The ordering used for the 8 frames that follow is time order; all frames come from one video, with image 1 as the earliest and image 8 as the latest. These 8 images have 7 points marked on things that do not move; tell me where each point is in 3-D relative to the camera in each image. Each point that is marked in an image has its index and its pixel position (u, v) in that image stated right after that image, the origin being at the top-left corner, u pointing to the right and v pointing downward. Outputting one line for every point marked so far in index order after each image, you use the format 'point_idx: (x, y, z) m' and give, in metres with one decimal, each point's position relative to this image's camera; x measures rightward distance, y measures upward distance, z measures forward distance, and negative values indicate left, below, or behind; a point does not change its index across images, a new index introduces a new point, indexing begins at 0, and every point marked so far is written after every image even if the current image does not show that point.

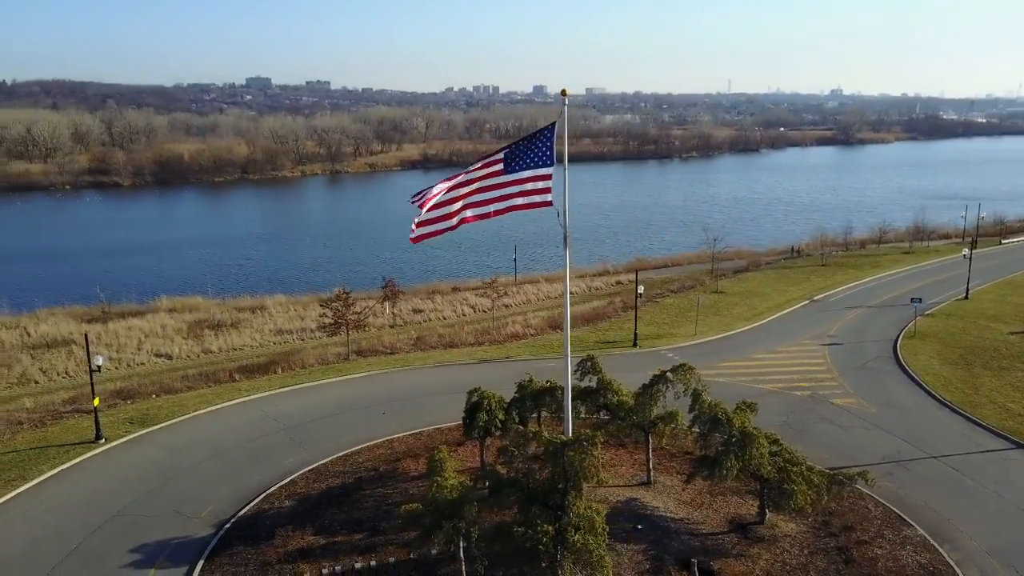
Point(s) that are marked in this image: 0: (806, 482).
0: (+4.1, -2.7, +11.5) m
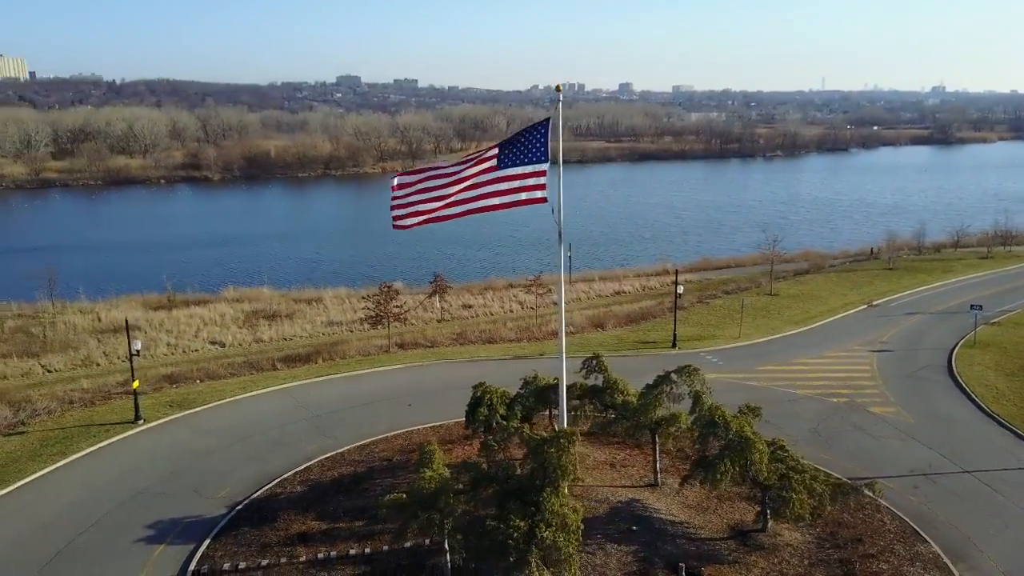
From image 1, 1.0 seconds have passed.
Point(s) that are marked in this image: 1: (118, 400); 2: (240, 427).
0: (+4.0, -2.7, +11.1) m
1: (-9.1, -2.6, +18.7) m
2: (-5.5, -2.8, +16.6) m
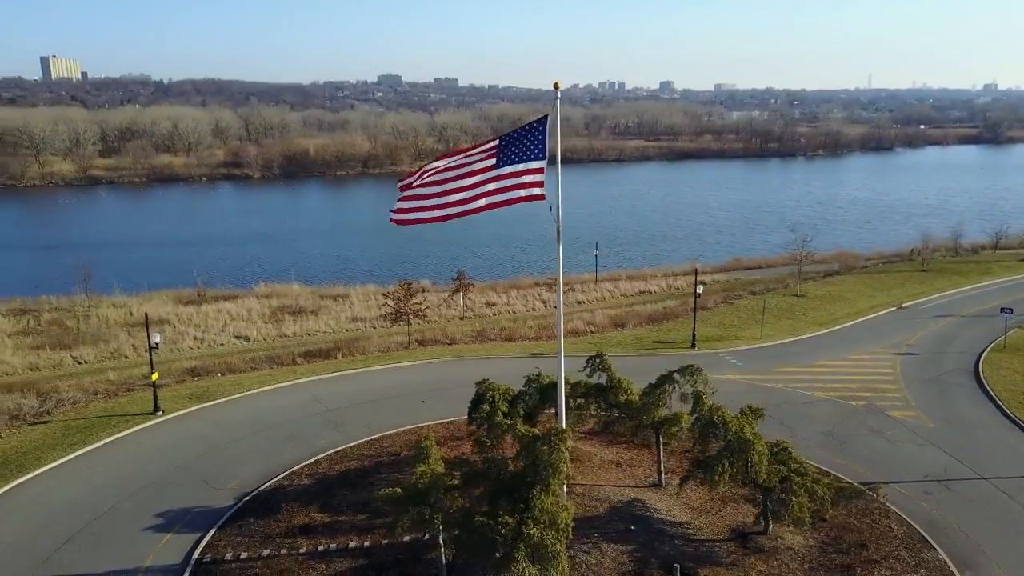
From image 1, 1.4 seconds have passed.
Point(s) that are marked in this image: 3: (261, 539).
0: (+3.9, -2.7, +11.0) m
1: (-8.8, -2.4, +19.1) m
2: (-5.3, -2.7, +16.9) m
3: (-3.6, -3.6, +11.9) m
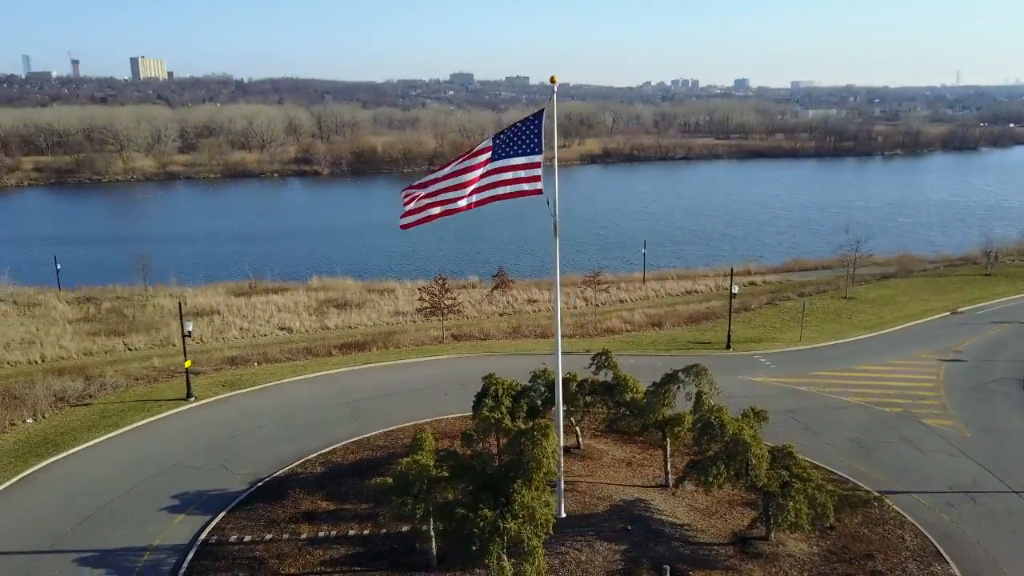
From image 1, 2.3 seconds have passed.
0: (+3.8, -2.7, +10.6) m
1: (-8.1, -2.2, +19.8) m
2: (-4.9, -2.6, +17.3) m
3: (-3.7, -3.5, +12.2) m
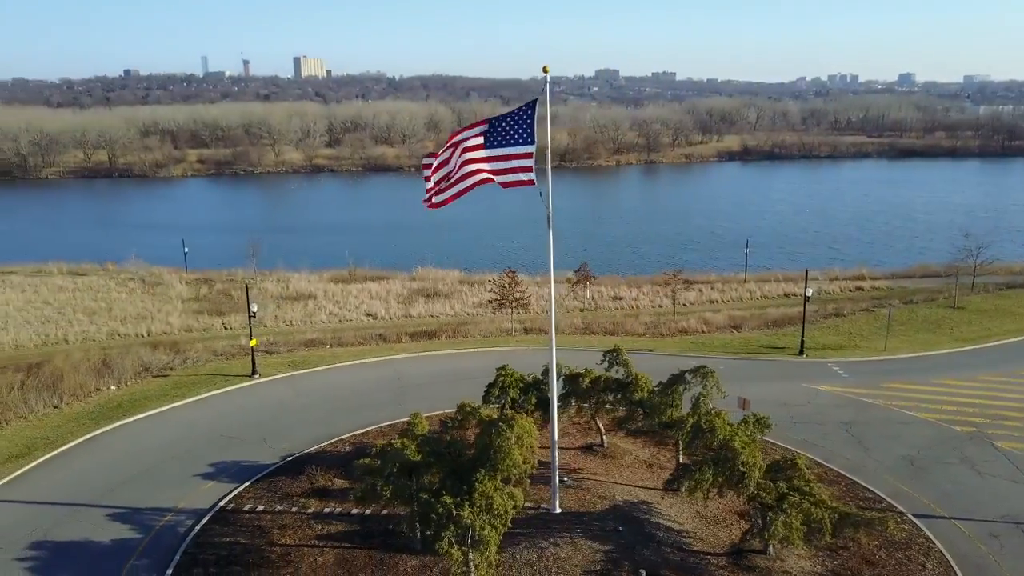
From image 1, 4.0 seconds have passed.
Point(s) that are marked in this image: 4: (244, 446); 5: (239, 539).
0: (+3.5, -2.8, +10.0) m
1: (-6.7, -1.8, +21.0) m
2: (-4.0, -2.3, +18.0) m
3: (-3.6, -3.2, +12.8) m
4: (-4.9, -2.9, +15.0) m
5: (-3.9, -3.5, +11.6) m
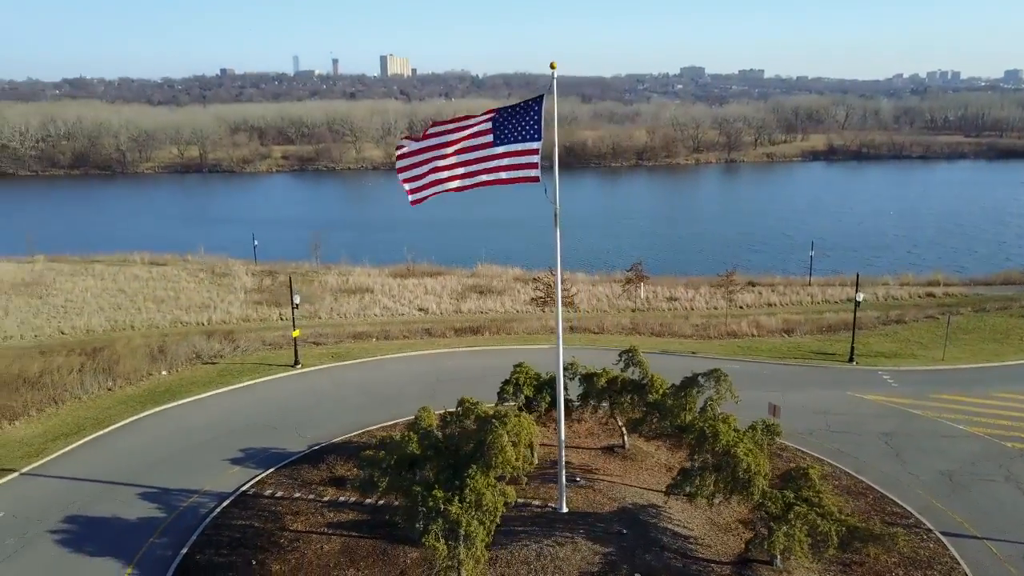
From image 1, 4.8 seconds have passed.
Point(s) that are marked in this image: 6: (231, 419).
0: (+3.5, -2.8, +9.7) m
1: (-5.7, -1.6, +21.6) m
2: (-3.2, -2.1, +18.3) m
3: (-3.4, -3.1, +13.1) m
4: (-4.4, -2.8, +15.4) m
5: (-3.8, -3.4, +11.9) m
6: (-5.6, -2.6, +16.3) m
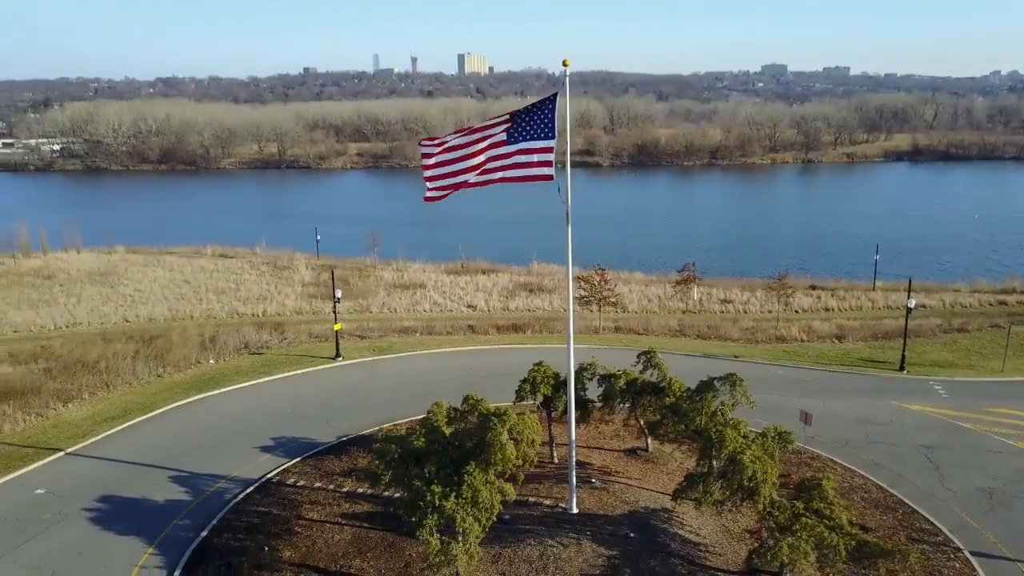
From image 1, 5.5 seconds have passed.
0: (+3.4, -2.8, +9.3) m
1: (-4.6, -1.4, +22.0) m
2: (-2.4, -2.0, +18.6) m
3: (-3.1, -3.0, +13.4) m
4: (-3.9, -2.6, +15.8) m
5: (-3.6, -3.3, +12.2) m
6: (-5.0, -2.5, +16.8) m
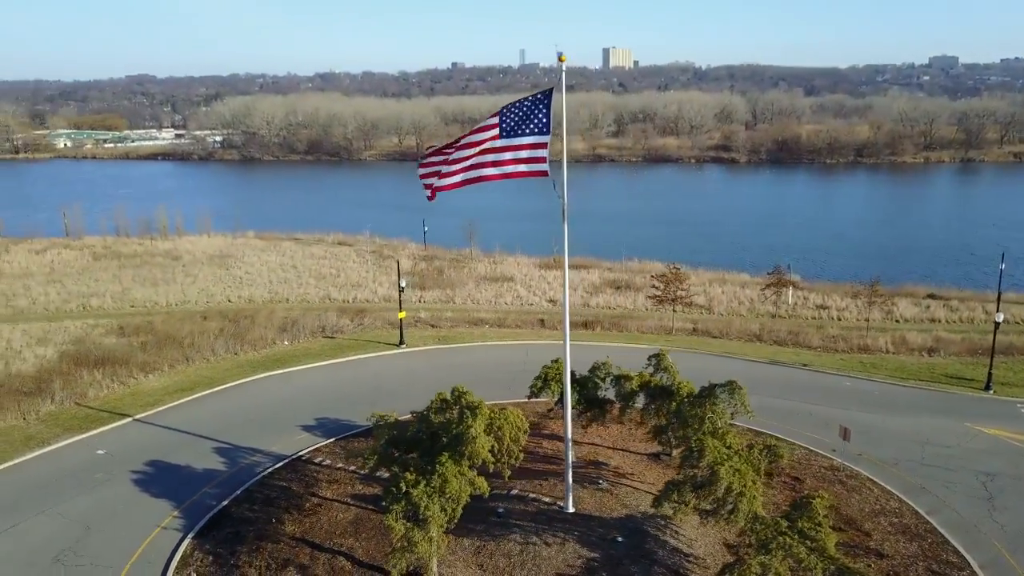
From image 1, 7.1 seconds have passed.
0: (+3.0, -2.9, +8.8) m
1: (-2.7, -1.1, +22.7) m
2: (-1.2, -1.8, +18.9) m
3: (-2.8, -2.8, +13.9) m
4: (-3.2, -2.4, +16.4) m
5: (-3.5, -3.1, +12.9) m
6: (-4.0, -2.2, +17.5) m
